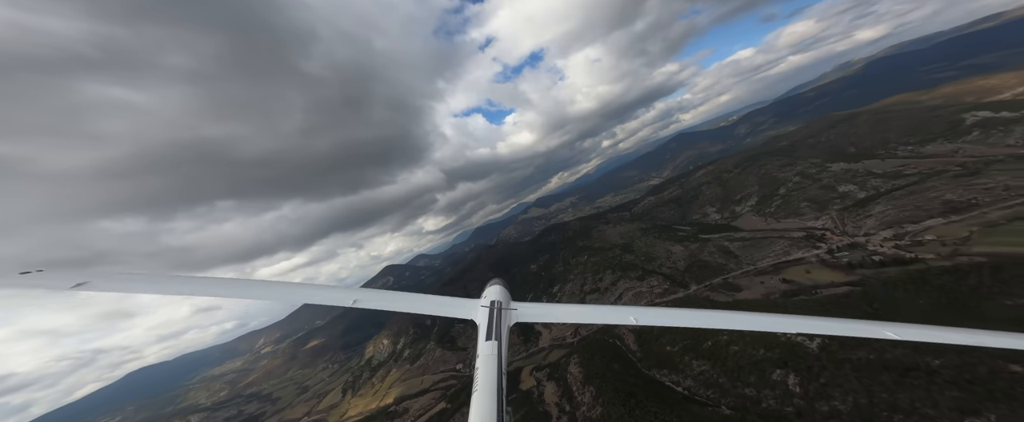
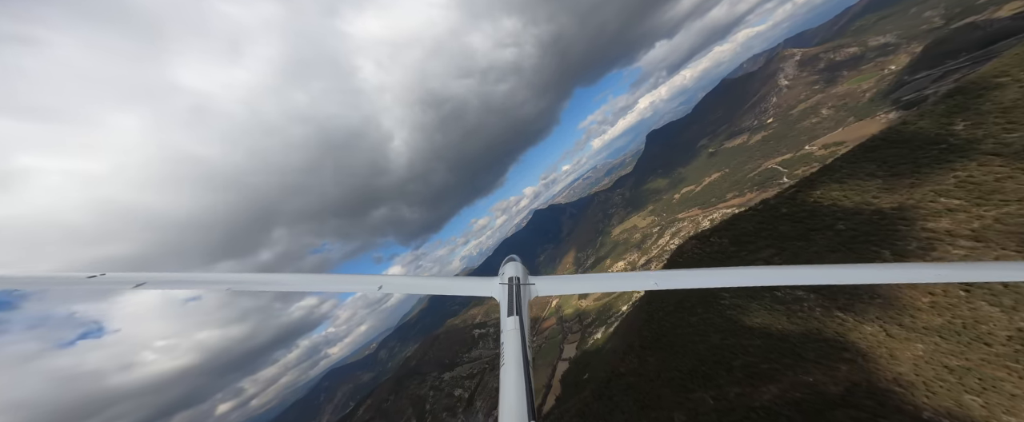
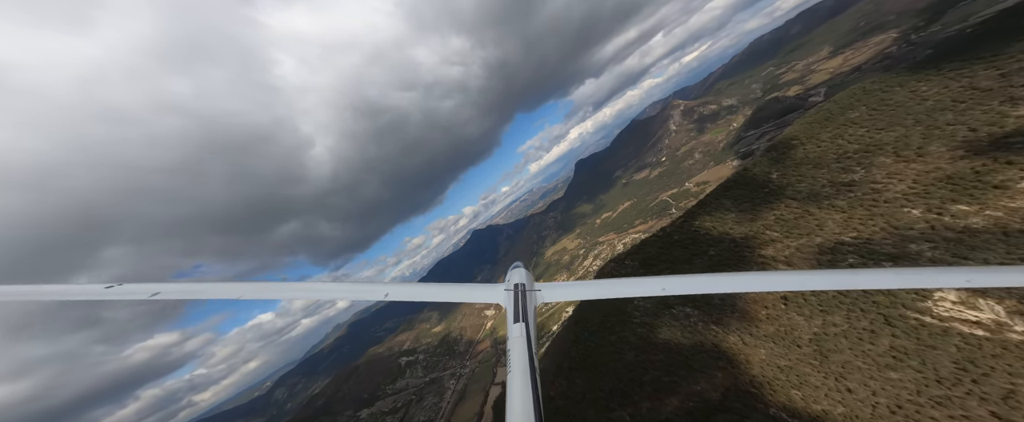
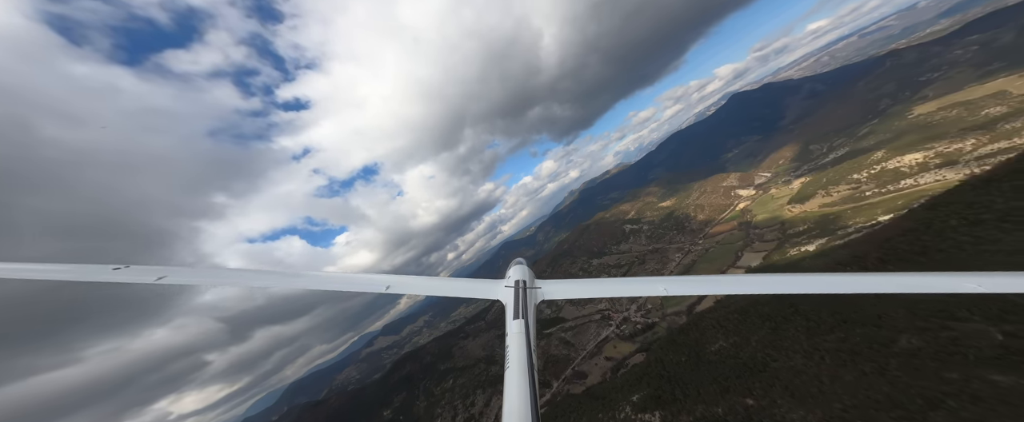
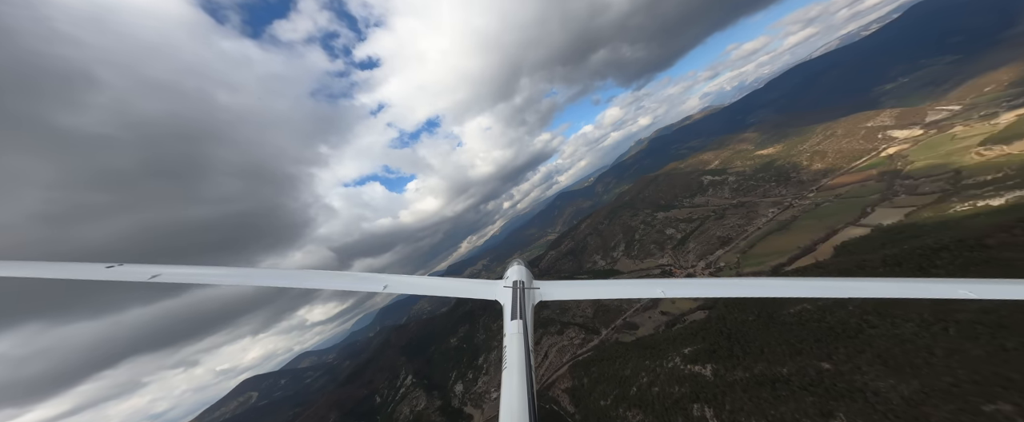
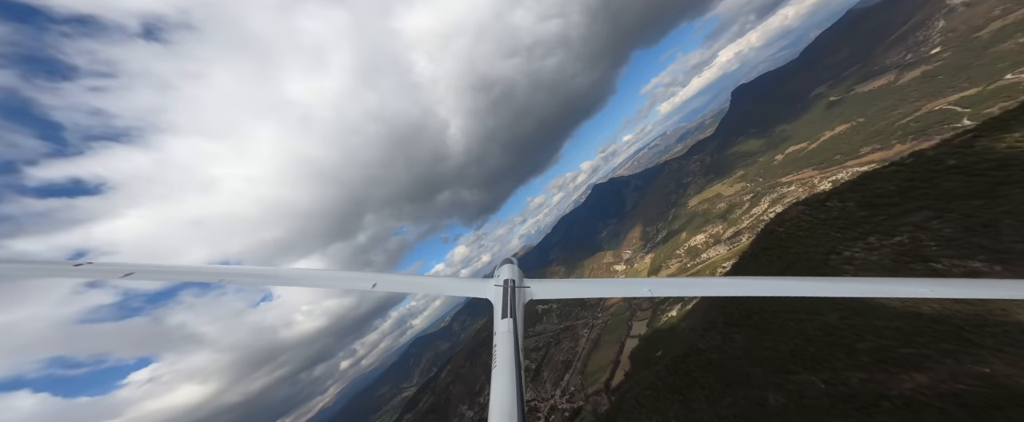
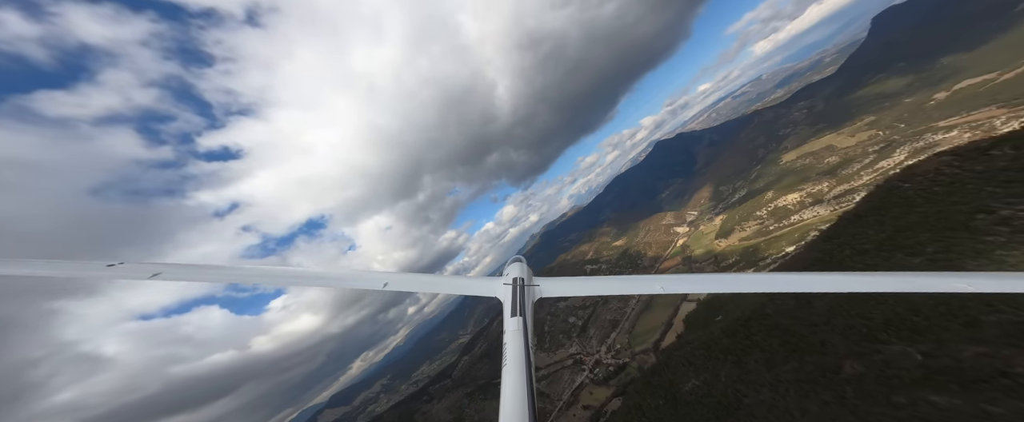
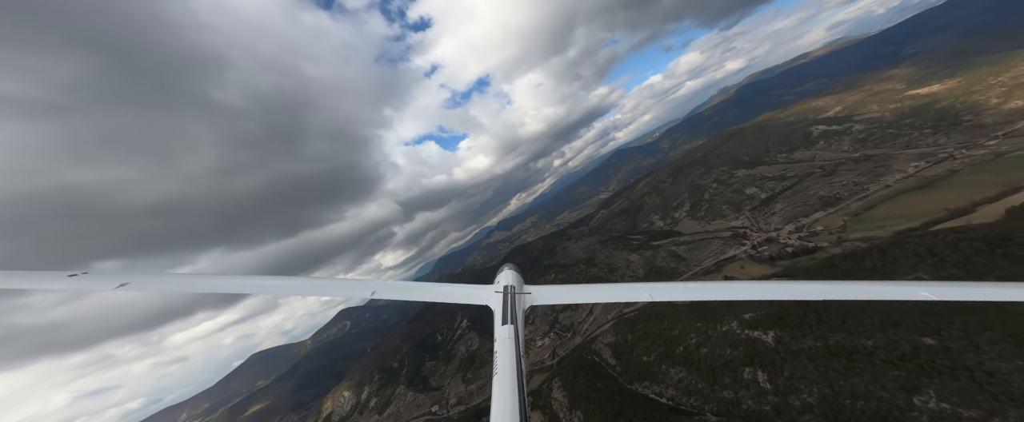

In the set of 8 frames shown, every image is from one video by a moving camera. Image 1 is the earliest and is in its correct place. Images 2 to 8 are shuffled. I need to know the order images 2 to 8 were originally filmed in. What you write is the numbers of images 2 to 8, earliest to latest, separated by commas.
8, 5, 4, 7, 6, 2, 3
